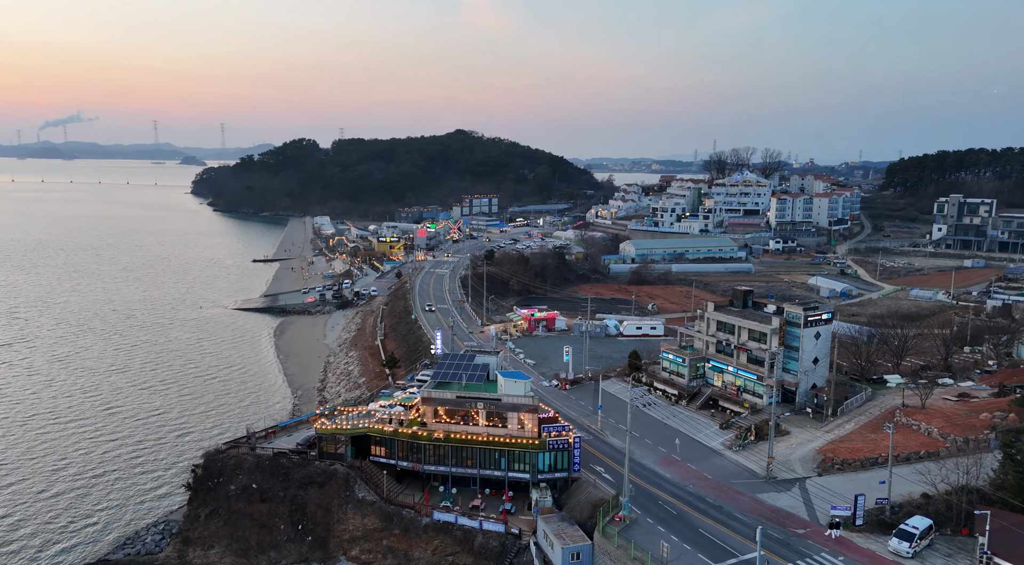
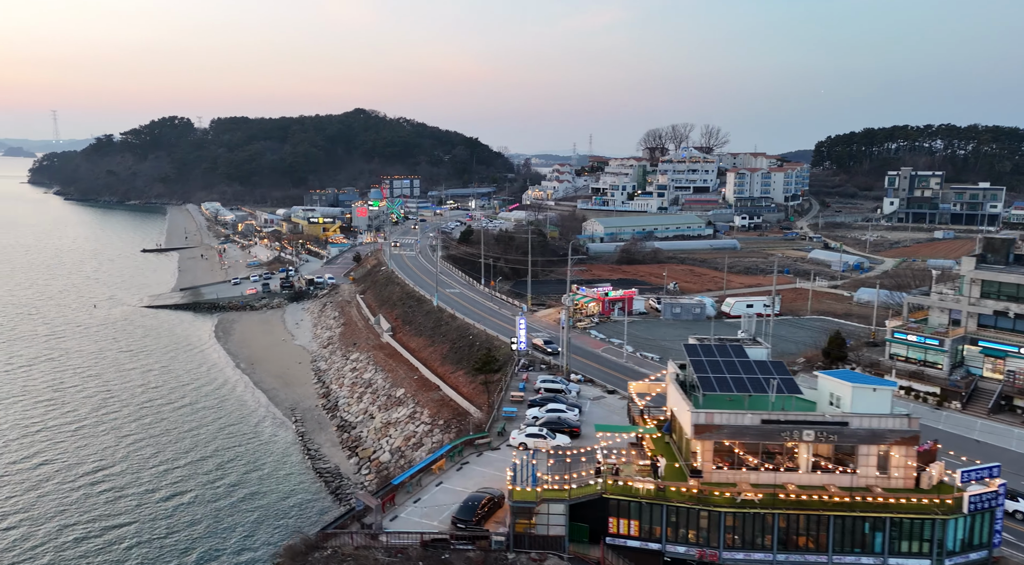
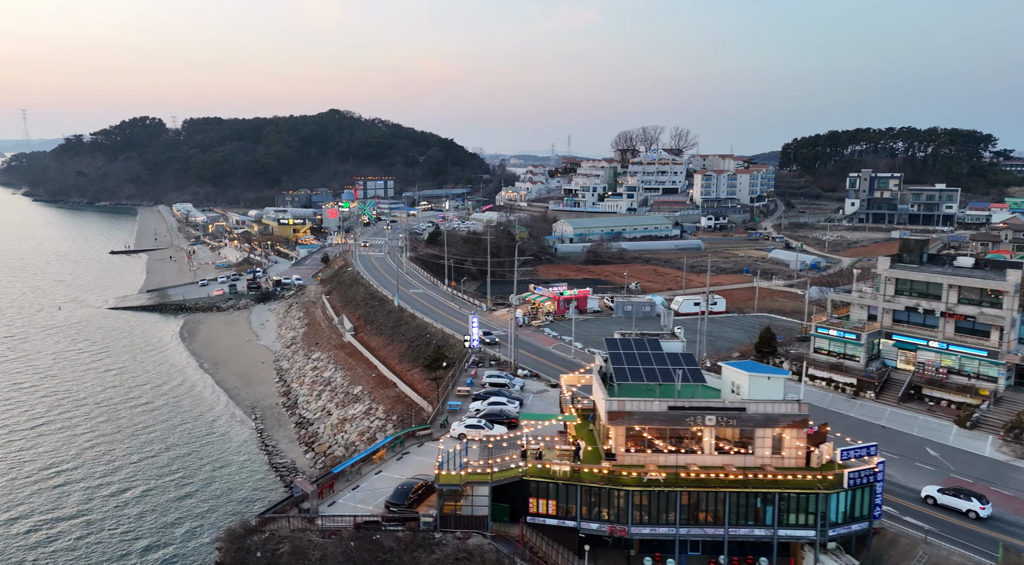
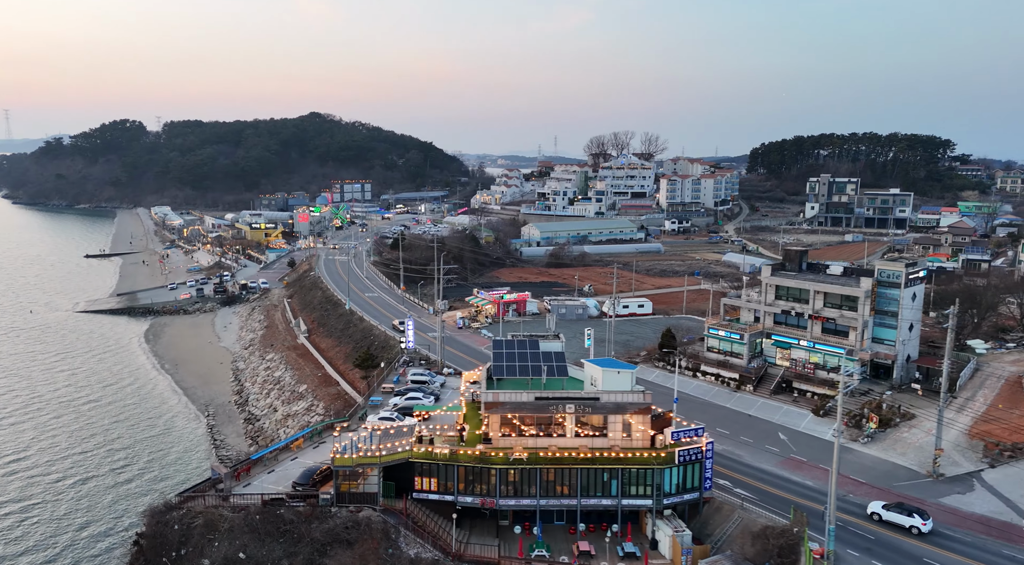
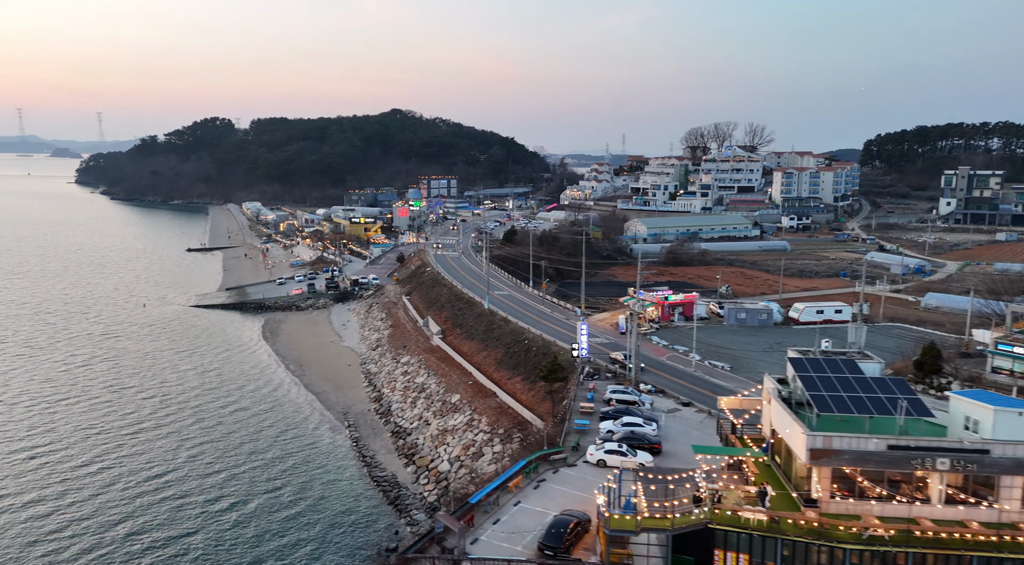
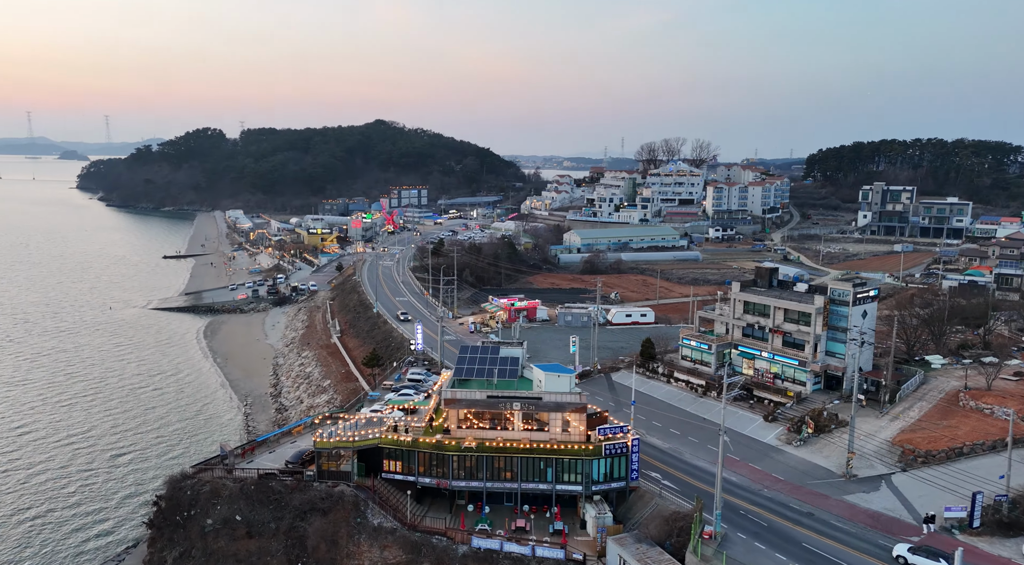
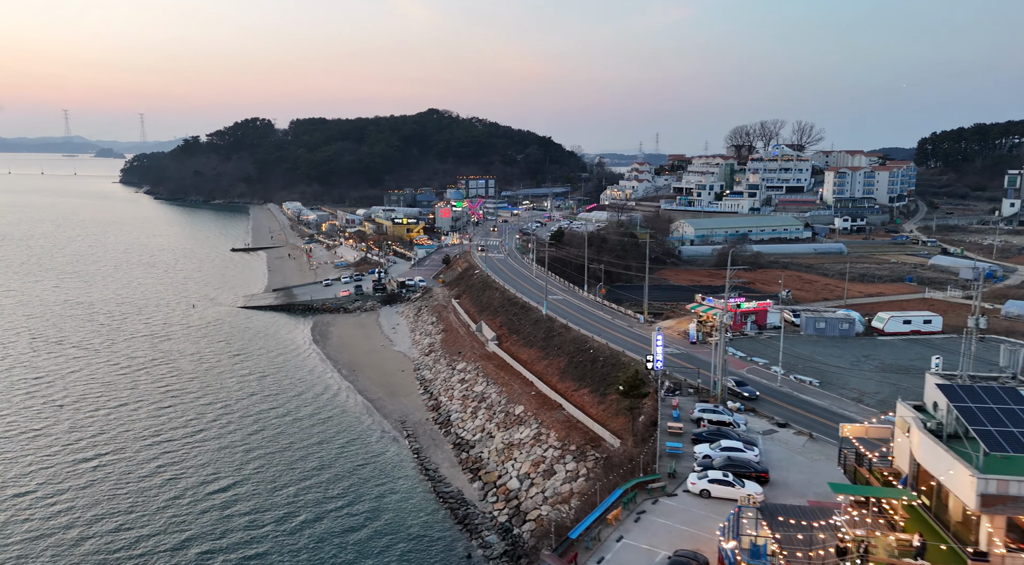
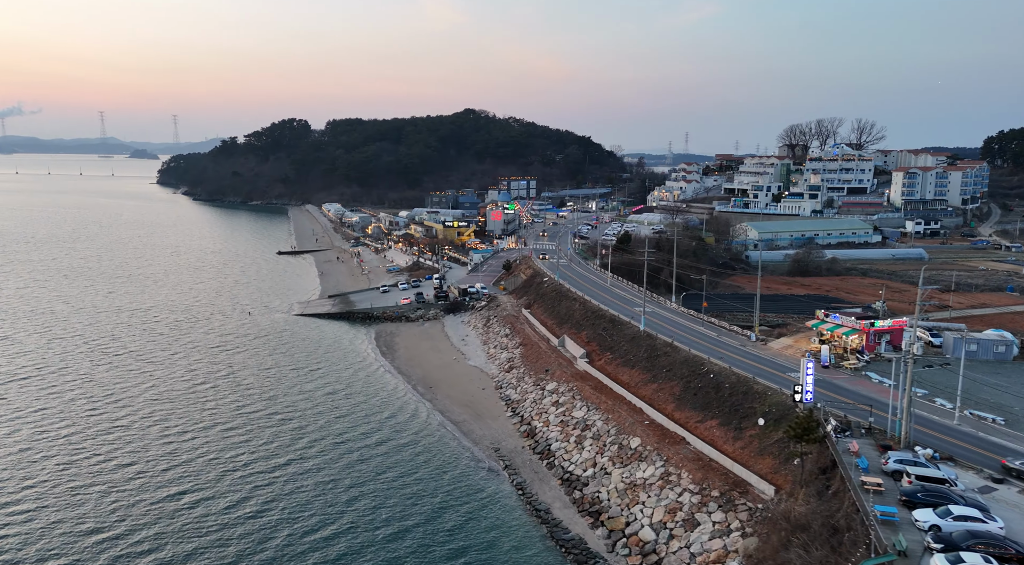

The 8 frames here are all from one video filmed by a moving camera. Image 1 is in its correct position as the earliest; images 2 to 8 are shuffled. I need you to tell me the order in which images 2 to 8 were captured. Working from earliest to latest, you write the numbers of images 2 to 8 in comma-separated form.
6, 4, 3, 2, 5, 7, 8
